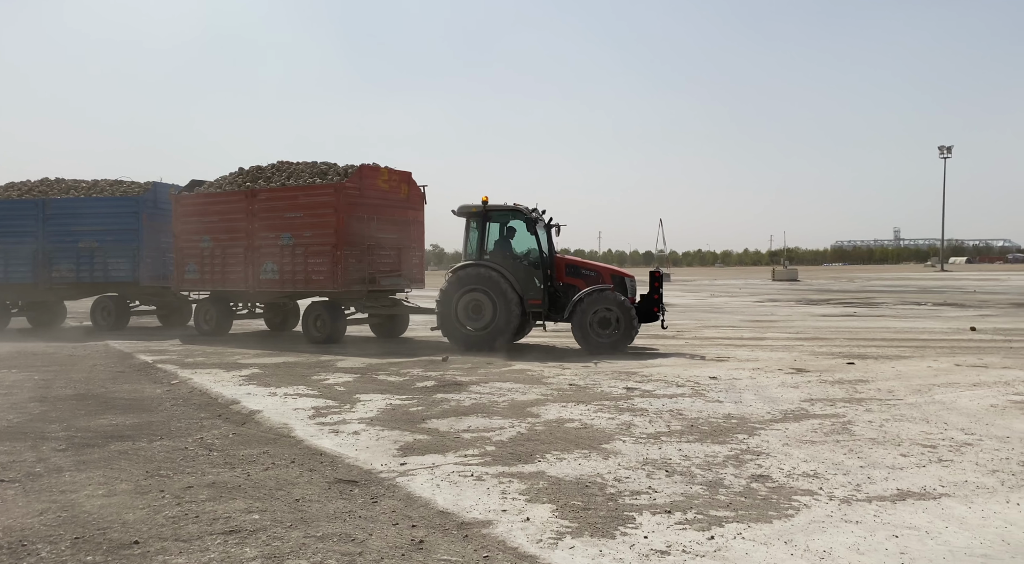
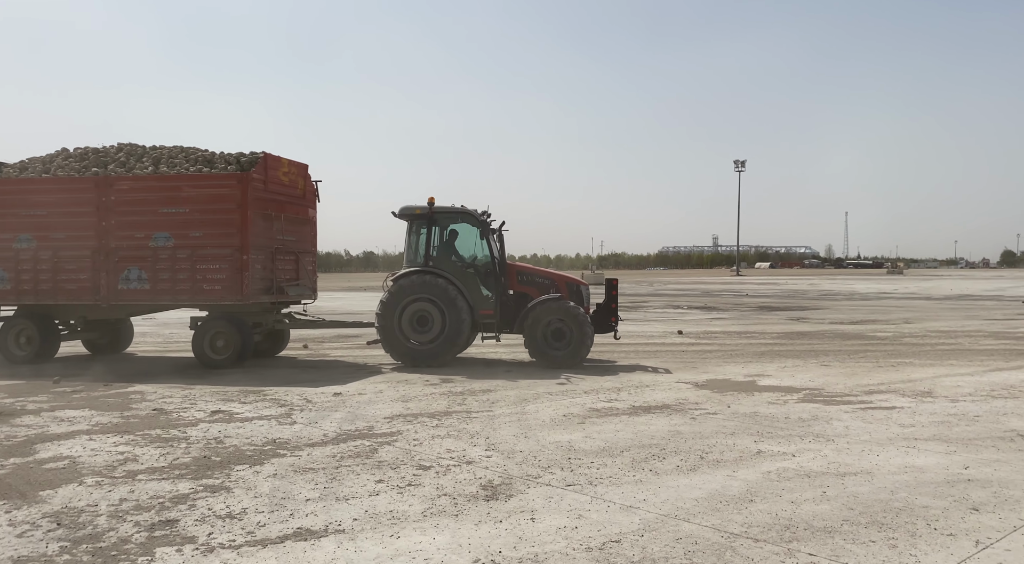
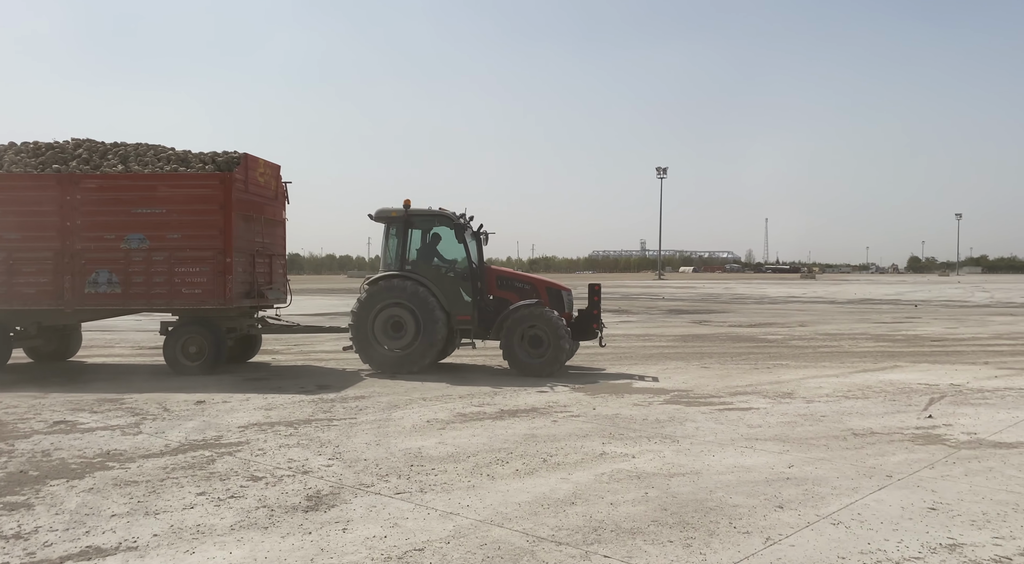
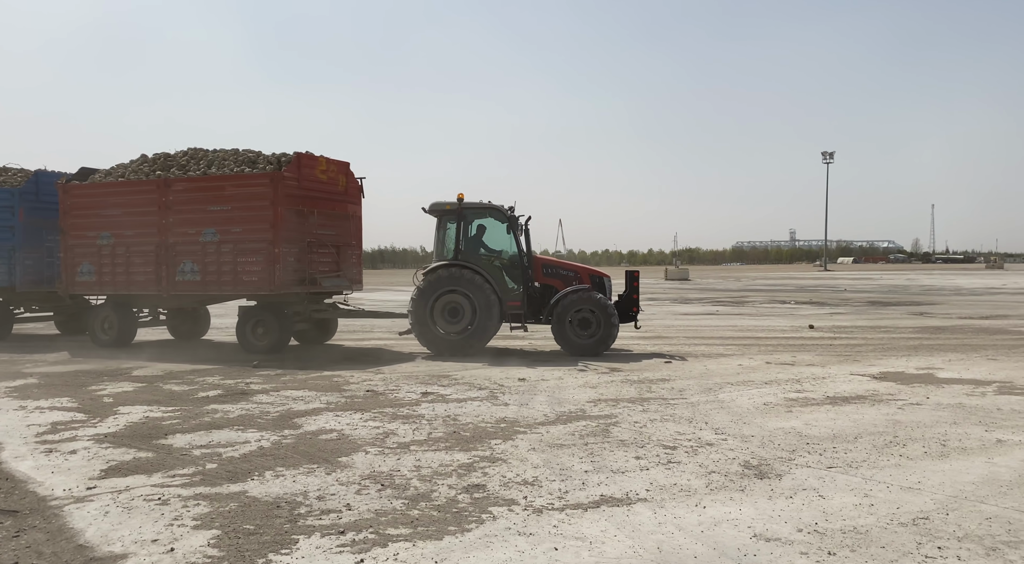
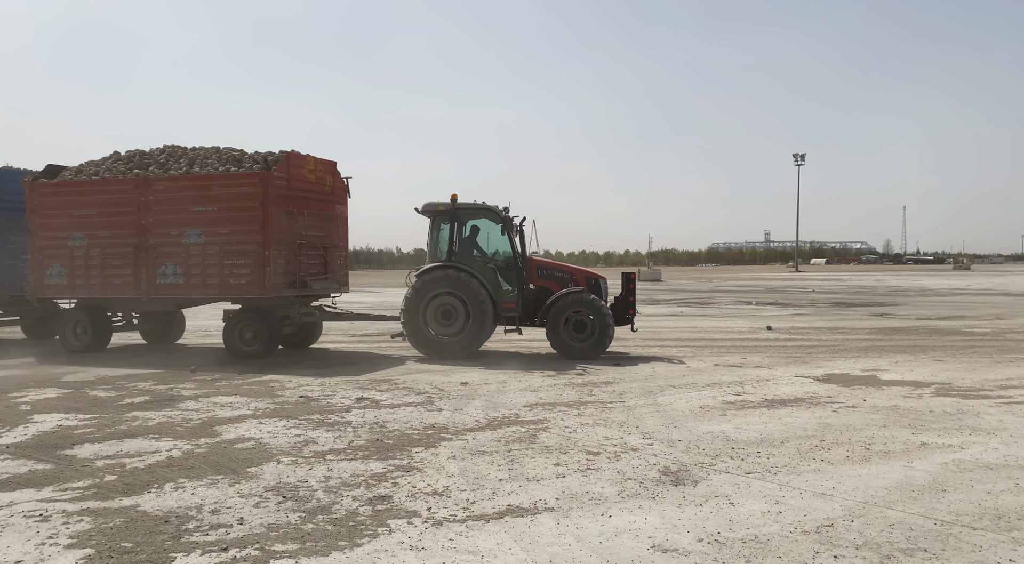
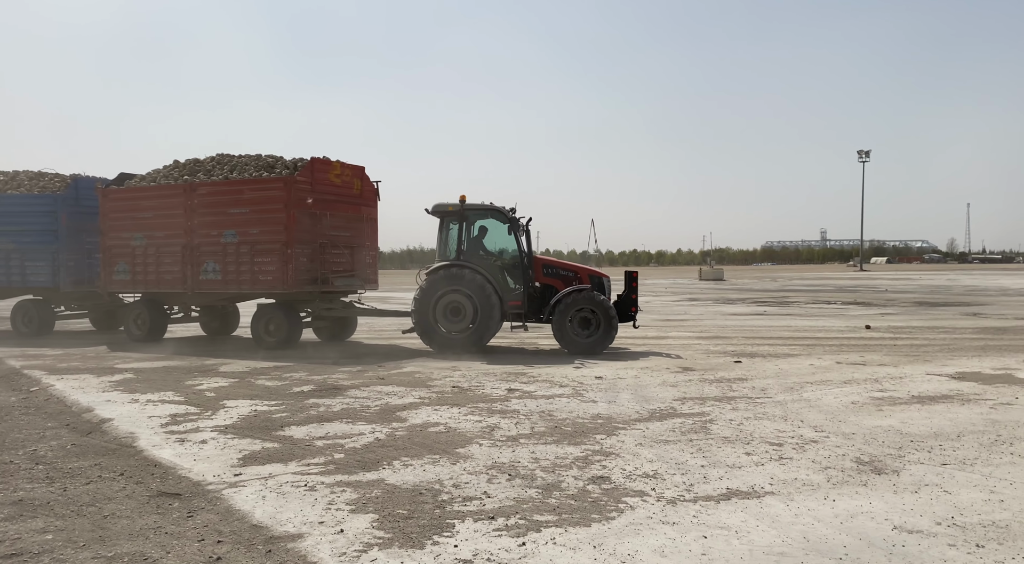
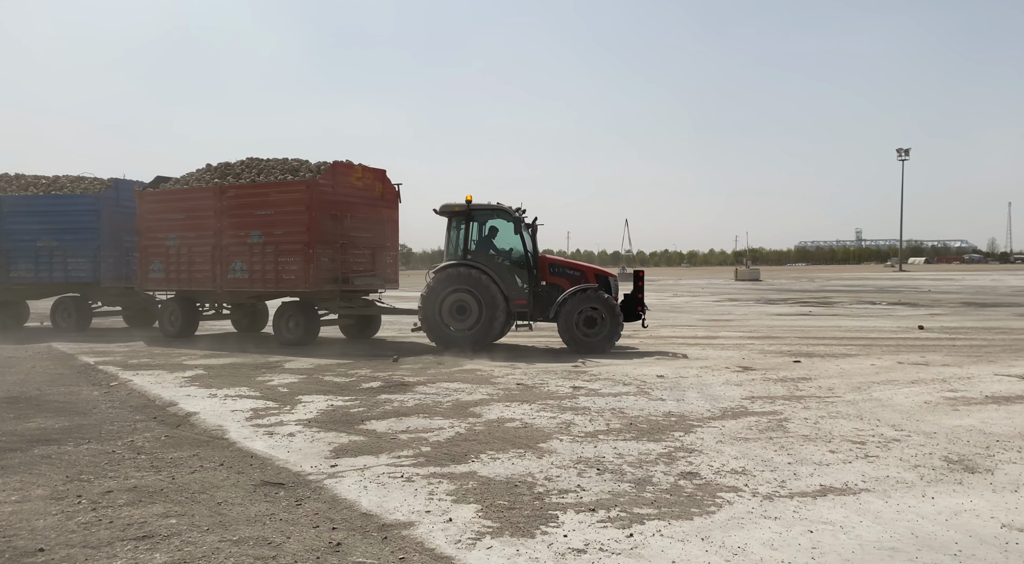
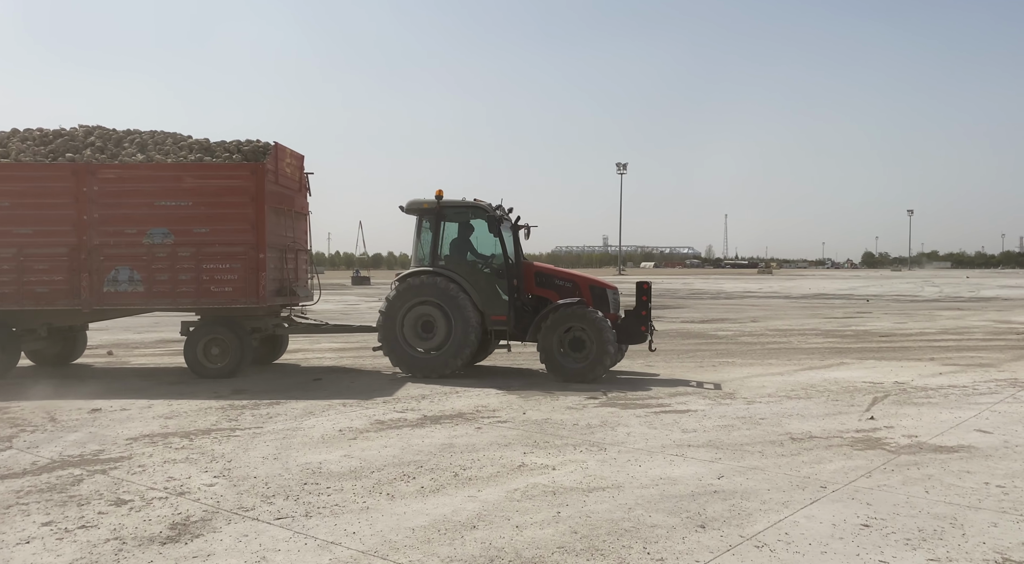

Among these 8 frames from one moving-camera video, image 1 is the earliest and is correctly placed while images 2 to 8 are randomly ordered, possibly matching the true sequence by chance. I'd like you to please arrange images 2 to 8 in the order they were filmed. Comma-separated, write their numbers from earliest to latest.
7, 6, 4, 5, 2, 3, 8
